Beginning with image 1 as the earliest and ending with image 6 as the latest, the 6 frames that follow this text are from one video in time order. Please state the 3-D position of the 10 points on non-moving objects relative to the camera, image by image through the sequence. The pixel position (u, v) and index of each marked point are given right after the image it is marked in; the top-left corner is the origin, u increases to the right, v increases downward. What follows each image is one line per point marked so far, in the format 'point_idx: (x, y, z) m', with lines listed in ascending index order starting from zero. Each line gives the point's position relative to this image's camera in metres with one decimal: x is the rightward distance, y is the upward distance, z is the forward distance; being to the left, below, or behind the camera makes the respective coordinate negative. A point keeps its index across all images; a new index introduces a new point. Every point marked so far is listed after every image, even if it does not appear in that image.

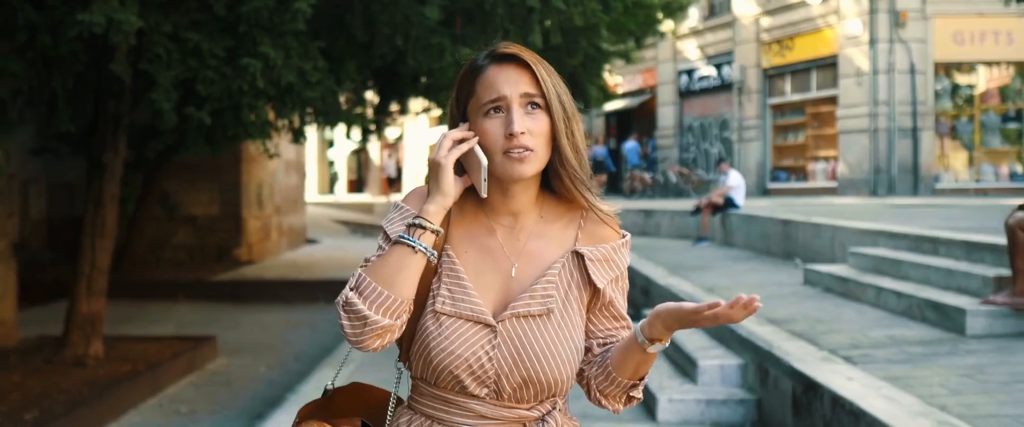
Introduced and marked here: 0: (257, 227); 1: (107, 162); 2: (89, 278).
0: (-3.7, -0.2, +13.4) m
1: (-3.1, +0.4, +7.3) m
2: (-3.3, -0.5, +7.3) m
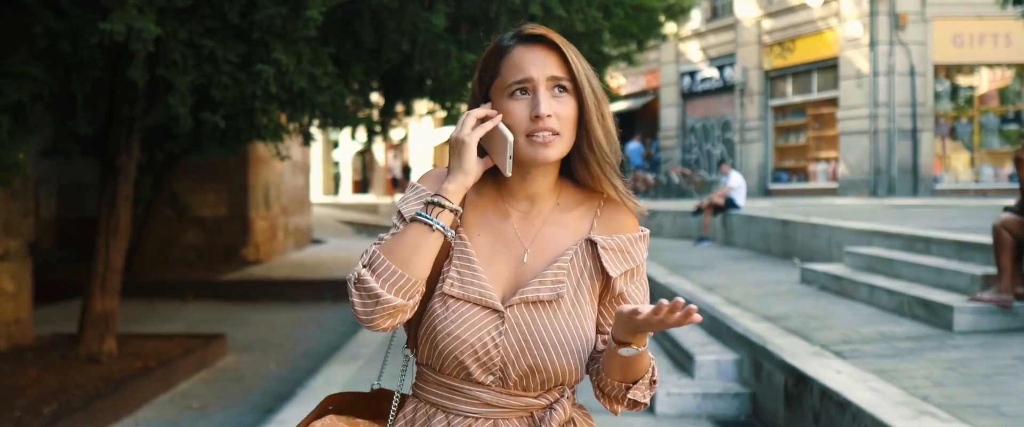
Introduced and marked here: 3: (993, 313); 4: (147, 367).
0: (-3.7, -0.2, +13.6) m
1: (-3.1, +0.4, +7.5) m
2: (-3.3, -0.5, +7.5) m
3: (+2.6, -0.5, +5.2) m
4: (-2.9, -1.2, +7.3) m
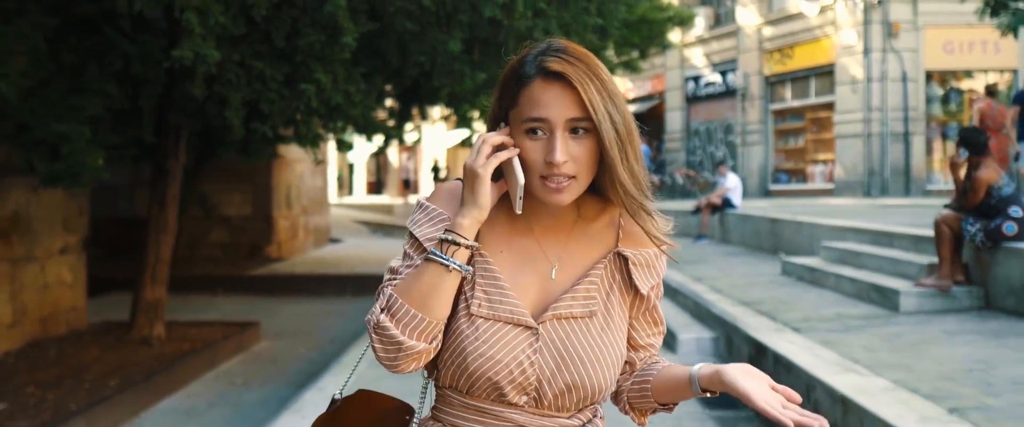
0: (-3.5, -0.2, +14.5) m
1: (-3.0, +0.4, +8.4) m
2: (-3.2, -0.5, +8.4) m
3: (+2.7, -0.5, +6.0) m
4: (-2.8, -1.2, +8.2) m
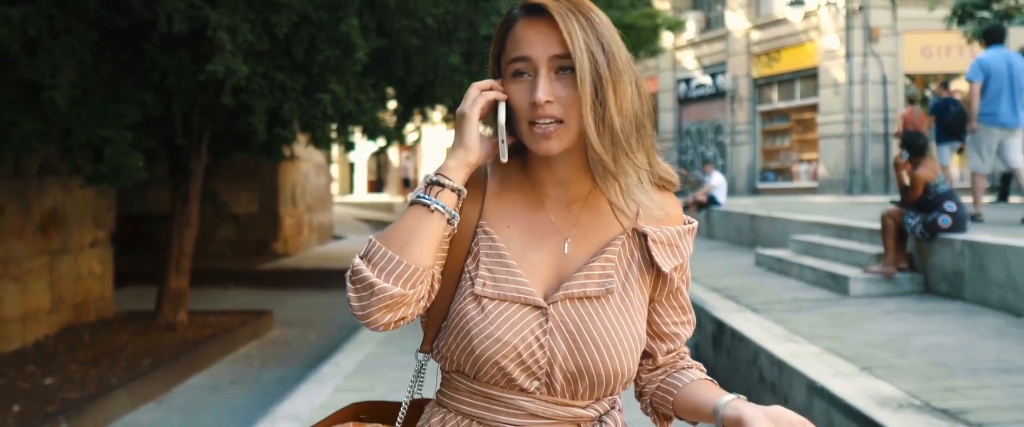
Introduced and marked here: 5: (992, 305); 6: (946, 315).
0: (-3.6, -0.1, +15.2) m
1: (-3.1, +0.5, +9.1) m
2: (-3.3, -0.5, +9.1) m
3: (+2.6, -0.5, +6.7) m
4: (-2.8, -1.1, +8.9) m
5: (+3.0, -0.6, +5.8) m
6: (+2.6, -0.6, +5.7) m
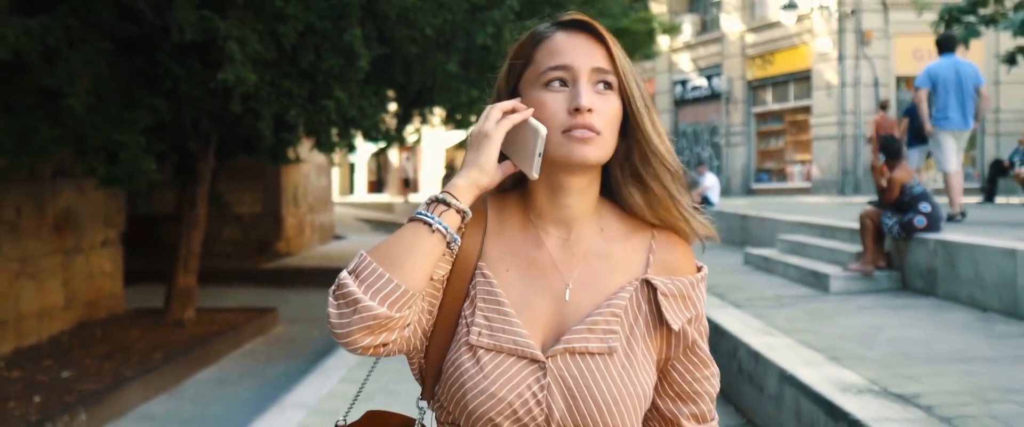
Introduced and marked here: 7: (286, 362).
0: (-3.6, -0.2, +15.6) m
1: (-3.1, +0.5, +9.4) m
2: (-3.3, -0.5, +9.5) m
3: (+2.6, -0.5, +7.0) m
4: (-2.9, -1.1, +9.3) m
5: (+3.0, -0.6, +6.2) m
6: (+2.6, -0.6, +6.0) m
7: (-2.1, -1.4, +8.6) m
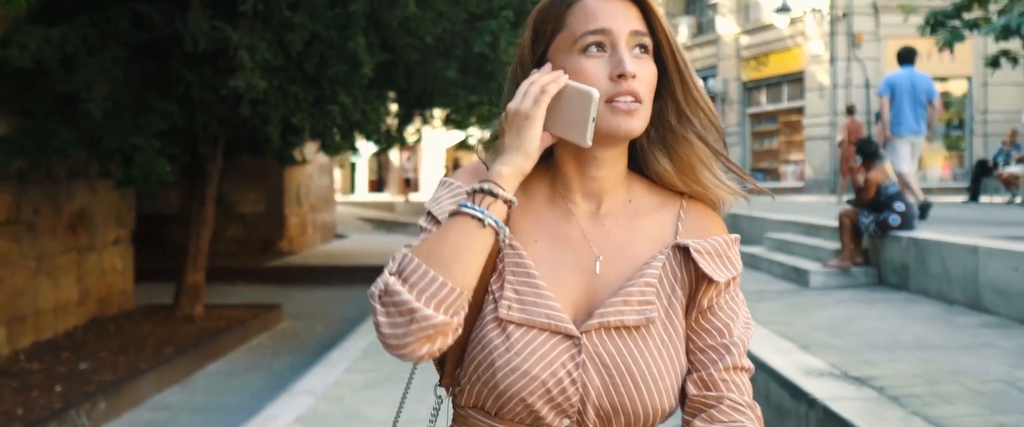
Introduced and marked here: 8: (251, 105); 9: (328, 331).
0: (-3.6, -0.1, +15.9) m
1: (-3.2, +0.5, +9.8) m
2: (-3.3, -0.5, +9.8) m
3: (+2.6, -0.5, +7.4) m
4: (-2.9, -1.1, +9.6) m
5: (+2.9, -0.6, +6.5) m
6: (+2.6, -0.6, +6.4) m
7: (-2.1, -1.4, +8.9) m
8: (-2.1, +0.9, +7.6) m
9: (-2.0, -1.3, +10.3) m
